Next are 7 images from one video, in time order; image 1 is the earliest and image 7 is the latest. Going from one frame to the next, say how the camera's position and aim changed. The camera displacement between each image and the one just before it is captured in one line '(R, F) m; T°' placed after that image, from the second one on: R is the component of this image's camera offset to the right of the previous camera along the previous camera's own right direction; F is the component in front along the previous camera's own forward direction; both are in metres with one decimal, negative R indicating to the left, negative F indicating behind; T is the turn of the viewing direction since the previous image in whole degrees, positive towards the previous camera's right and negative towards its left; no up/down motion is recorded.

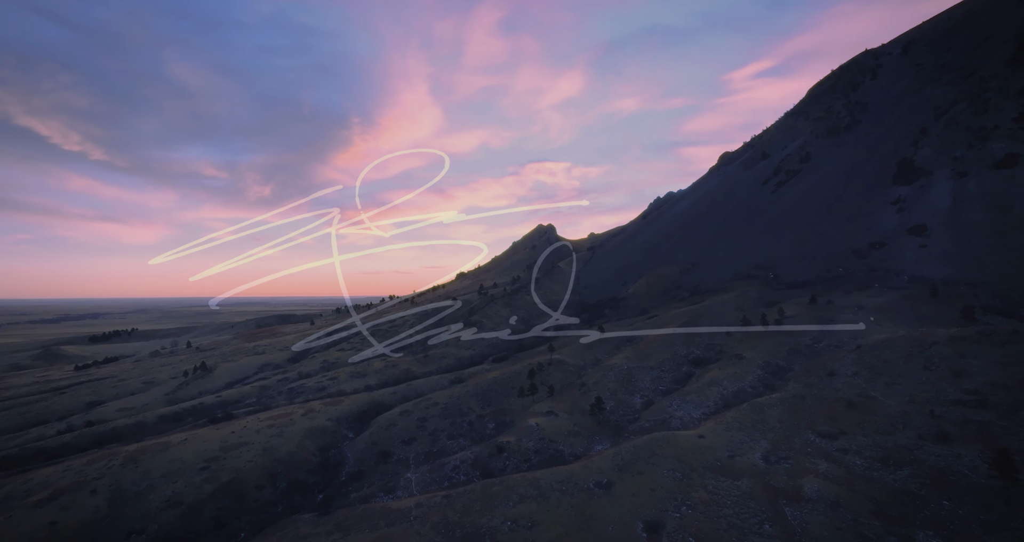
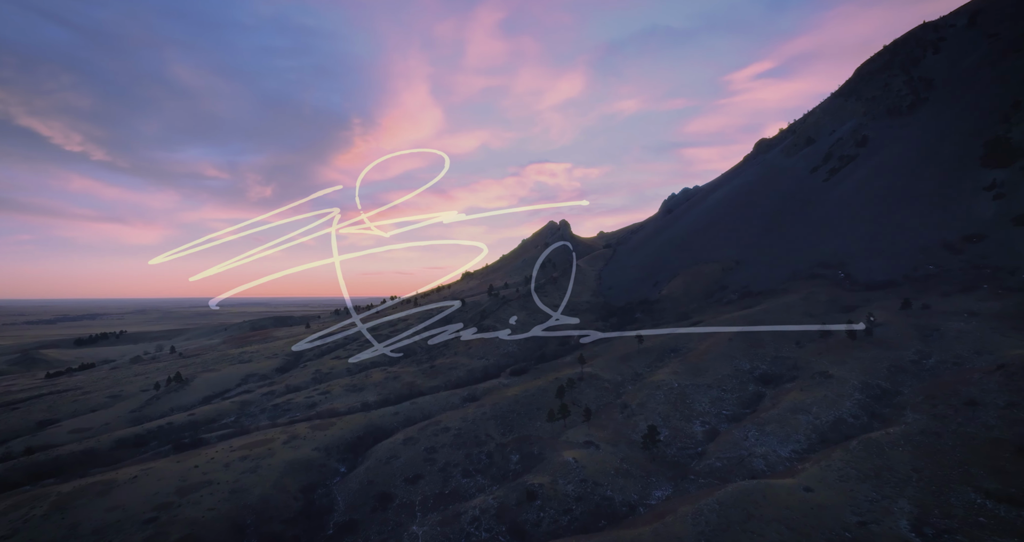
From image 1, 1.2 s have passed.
(-2.9, +11.4) m; 0°
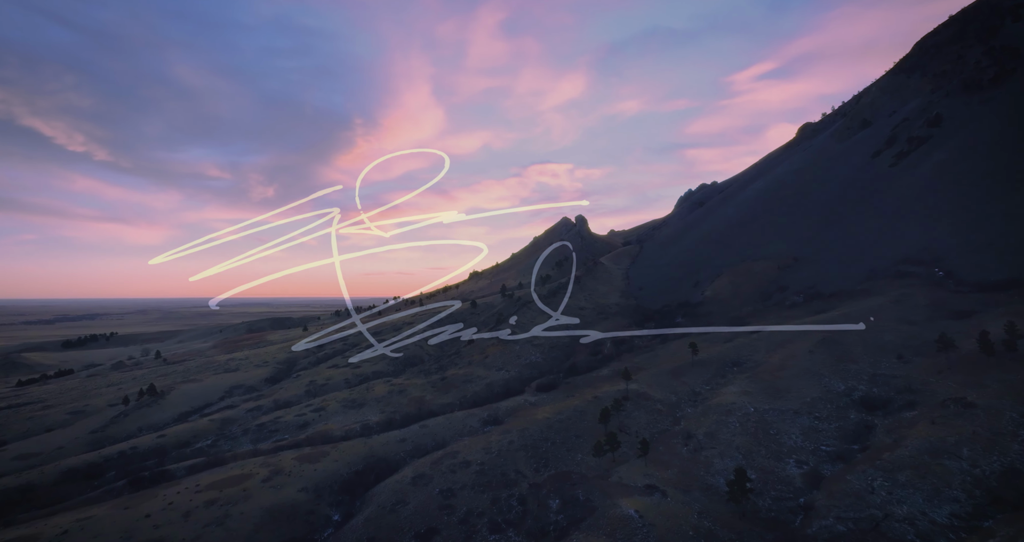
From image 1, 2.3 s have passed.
(-3.1, +10.6) m; 0°
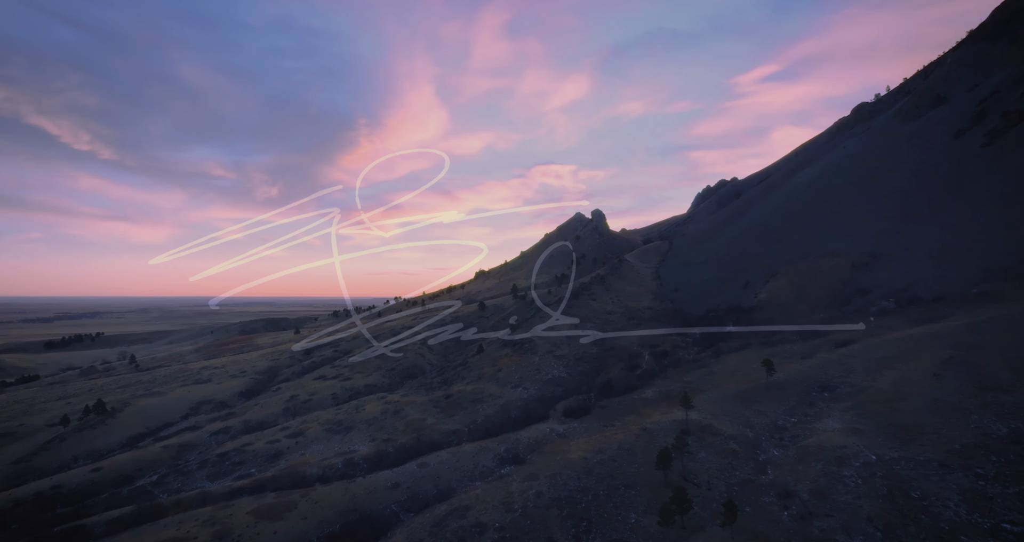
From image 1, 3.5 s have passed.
(-2.0, +11.8) m; 0°
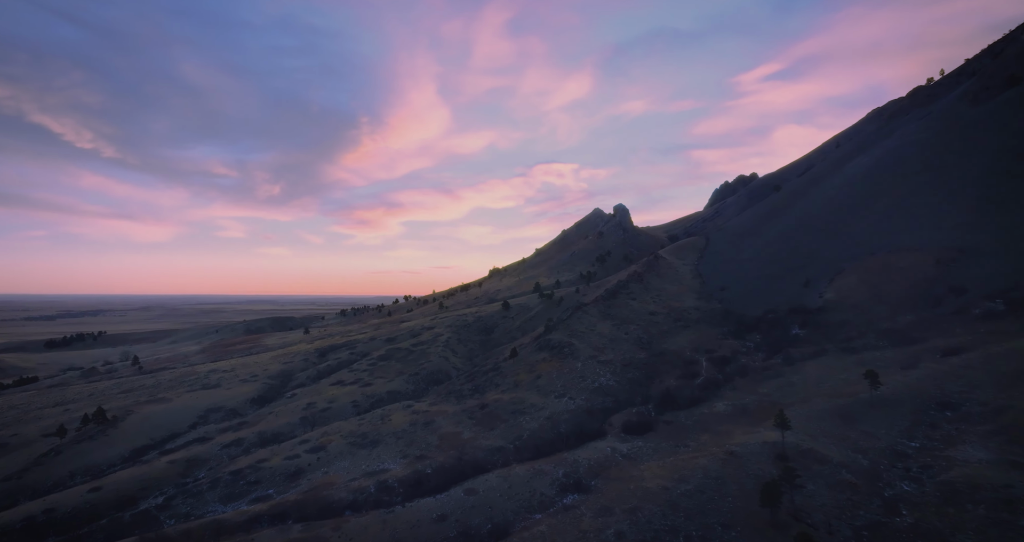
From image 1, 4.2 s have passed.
(-4.6, +5.7) m; 0°
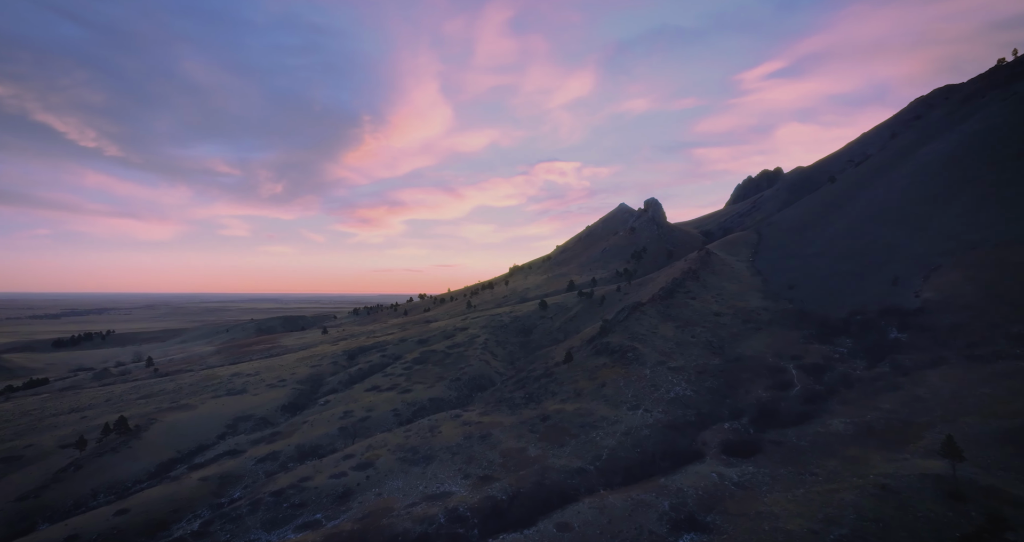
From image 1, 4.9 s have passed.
(-6.4, +5.3) m; 0°
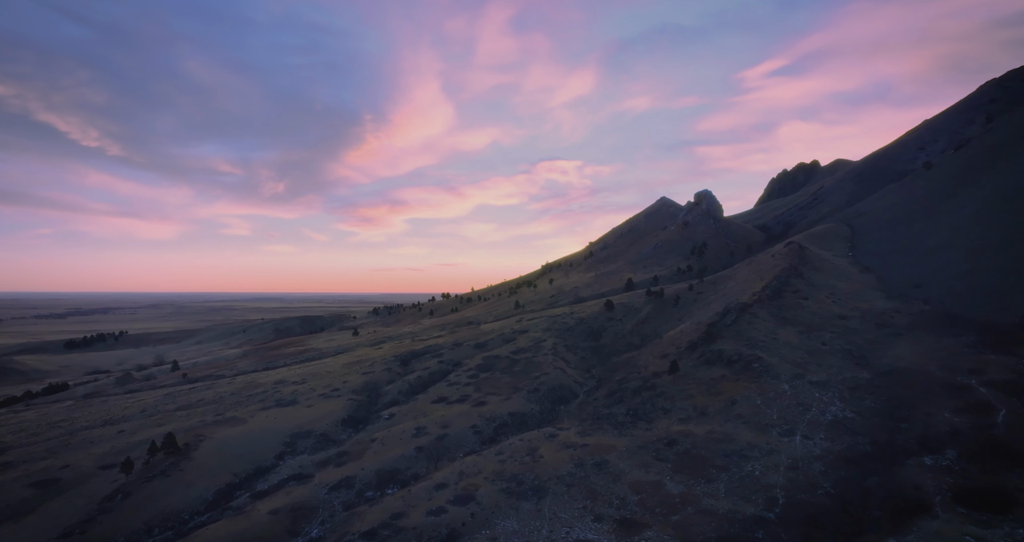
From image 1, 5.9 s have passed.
(-10.1, +7.9) m; 0°
